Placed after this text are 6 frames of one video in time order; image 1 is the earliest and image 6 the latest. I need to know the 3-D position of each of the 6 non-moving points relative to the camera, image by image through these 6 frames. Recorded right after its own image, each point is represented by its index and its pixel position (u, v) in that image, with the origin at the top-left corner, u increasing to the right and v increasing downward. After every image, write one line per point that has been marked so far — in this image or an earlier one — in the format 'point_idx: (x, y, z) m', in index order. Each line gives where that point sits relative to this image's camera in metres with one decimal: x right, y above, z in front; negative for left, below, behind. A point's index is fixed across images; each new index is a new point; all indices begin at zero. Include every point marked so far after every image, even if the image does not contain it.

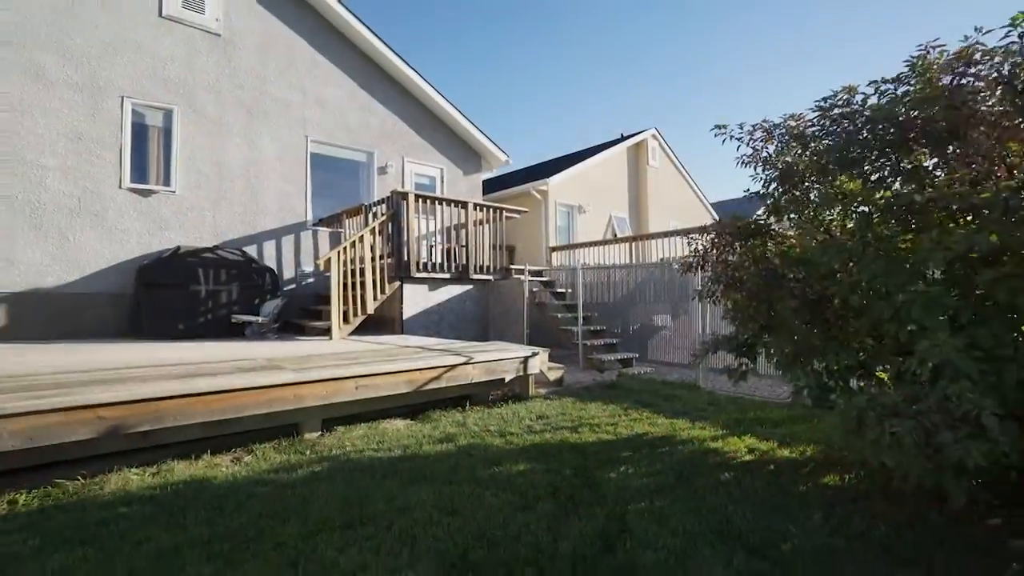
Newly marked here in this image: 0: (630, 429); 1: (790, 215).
0: (+1.0, -1.2, +4.2) m
1: (+1.9, +0.4, +2.9) m
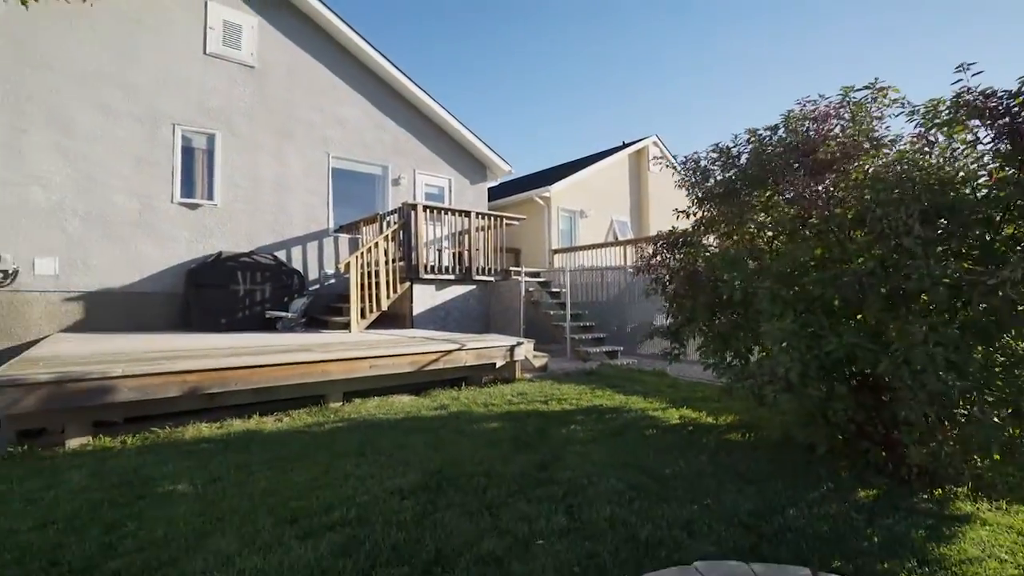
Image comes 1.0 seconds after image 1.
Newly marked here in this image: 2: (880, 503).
0: (+0.8, -1.2, +5.1) m
1: (+1.7, +0.4, +3.9) m
2: (+2.2, -1.3, +2.9) m
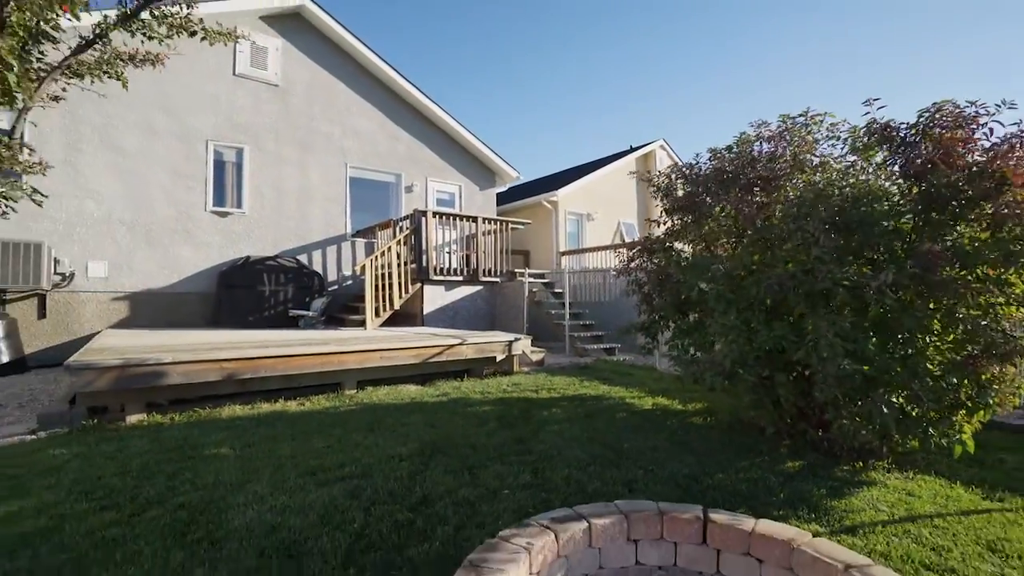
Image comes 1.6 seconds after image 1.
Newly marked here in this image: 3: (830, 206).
0: (+0.8, -1.2, +5.7) m
1: (+1.6, +0.4, +4.4) m
2: (+2.1, -1.3, +3.5) m
3: (+2.2, +0.6, +3.3) m
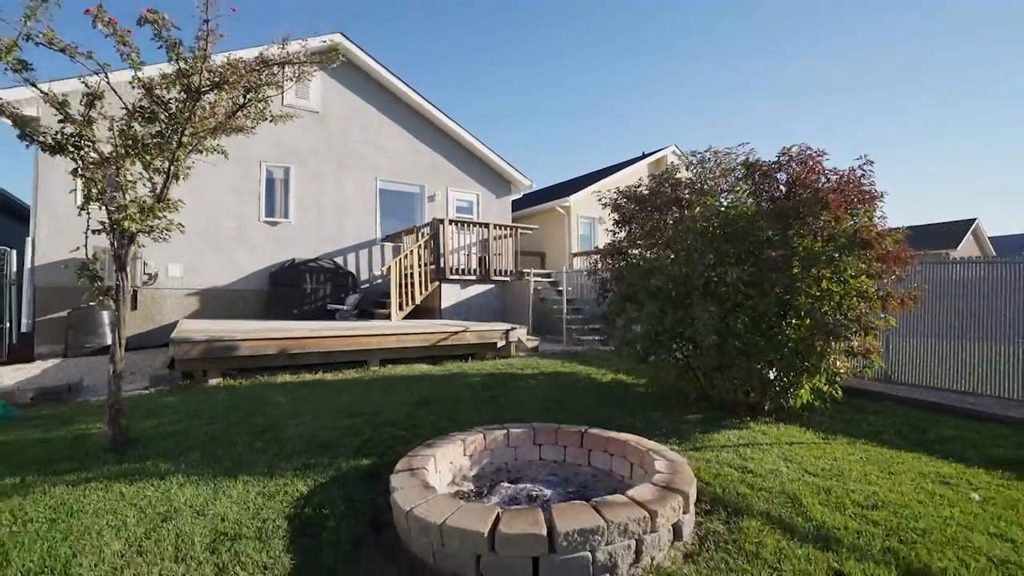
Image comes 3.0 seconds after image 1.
0: (+0.6, -1.2, +7.0) m
1: (+1.3, +0.5, +5.6) m
2: (+1.8, -1.2, +4.6) m
3: (+1.9, +0.6, +4.5) m
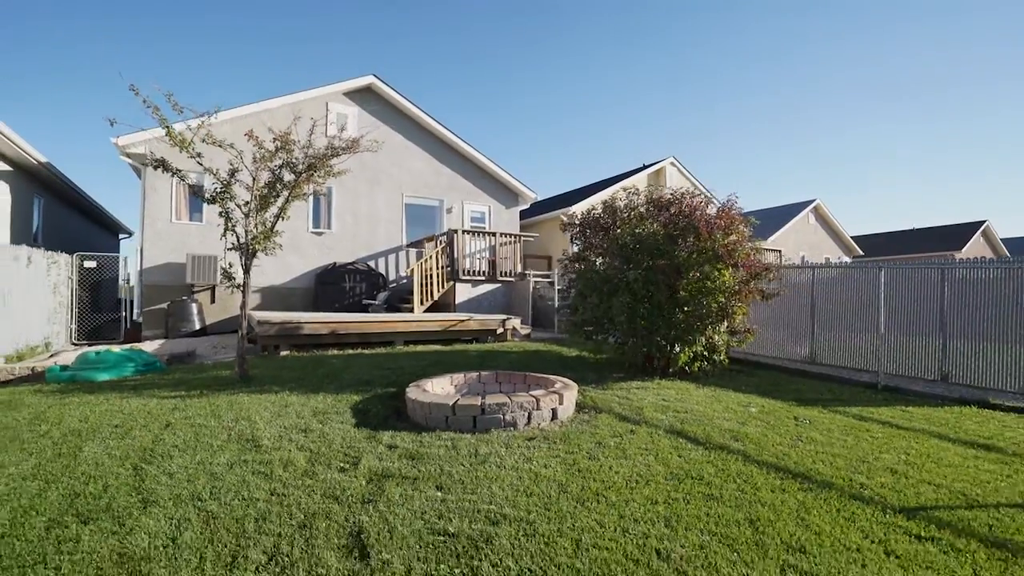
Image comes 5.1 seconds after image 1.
0: (+0.5, -1.1, +9.1) m
1: (+1.1, +0.5, +7.7) m
2: (+1.5, -1.2, +6.7) m
3: (+1.6, +0.6, +6.5) m
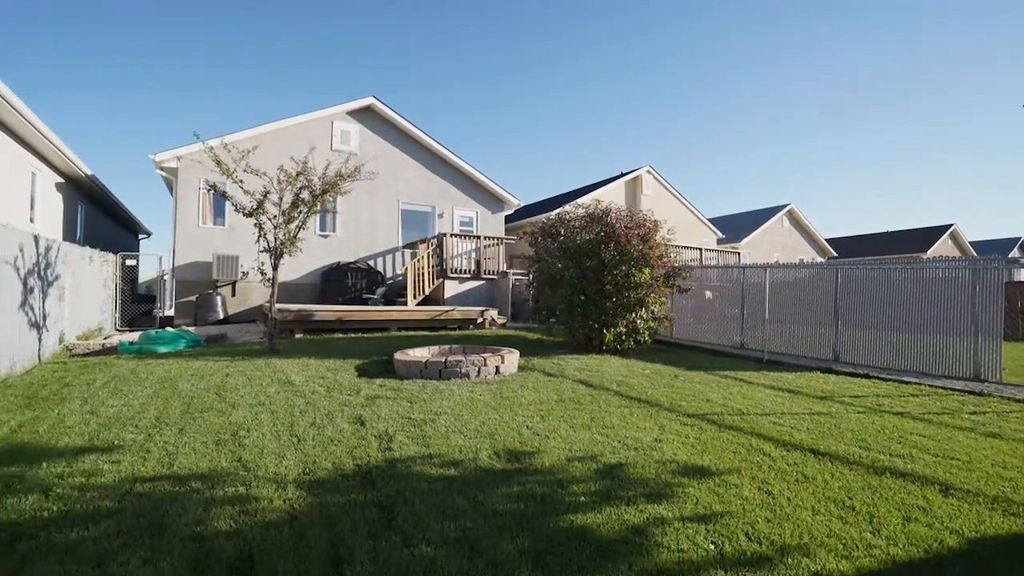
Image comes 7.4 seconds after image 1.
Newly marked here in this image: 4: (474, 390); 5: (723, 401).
0: (-0.1, -1.0, +10.9) m
1: (+0.6, +0.6, +9.5) m
2: (+0.9, -1.1, +8.5) m
3: (+1.1, +0.7, +8.3) m
4: (-0.4, -1.1, +5.4) m
5: (+2.3, -1.2, +5.2) m
